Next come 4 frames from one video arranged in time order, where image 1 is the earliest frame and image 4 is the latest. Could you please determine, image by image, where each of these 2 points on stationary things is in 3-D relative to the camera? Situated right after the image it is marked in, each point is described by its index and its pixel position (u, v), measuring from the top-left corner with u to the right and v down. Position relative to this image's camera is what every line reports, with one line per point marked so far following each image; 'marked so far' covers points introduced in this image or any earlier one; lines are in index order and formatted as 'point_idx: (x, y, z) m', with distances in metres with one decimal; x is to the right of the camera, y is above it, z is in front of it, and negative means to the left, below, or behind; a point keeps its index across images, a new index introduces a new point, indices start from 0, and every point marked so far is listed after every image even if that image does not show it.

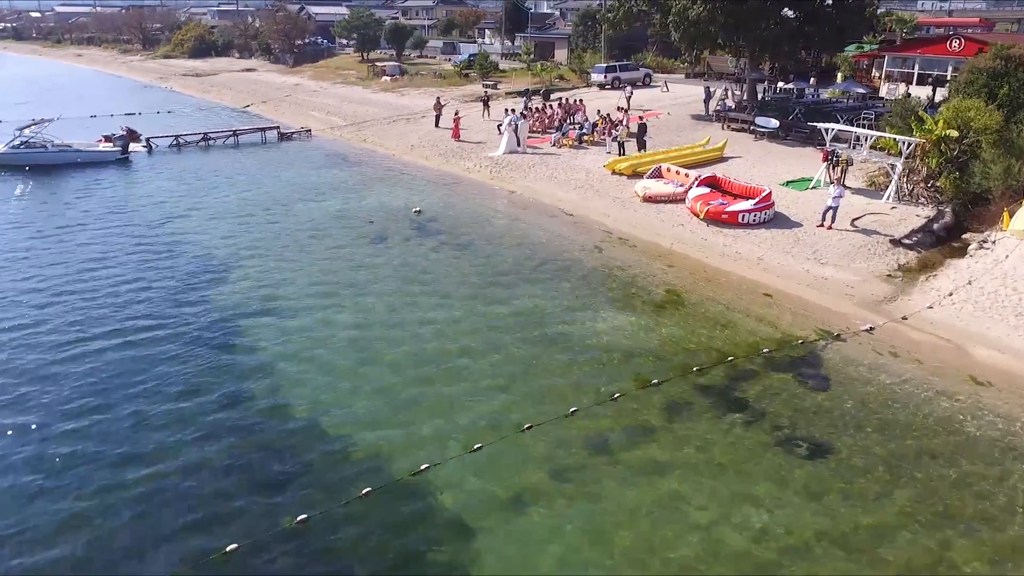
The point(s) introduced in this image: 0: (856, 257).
0: (+9.5, +0.9, +19.9) m
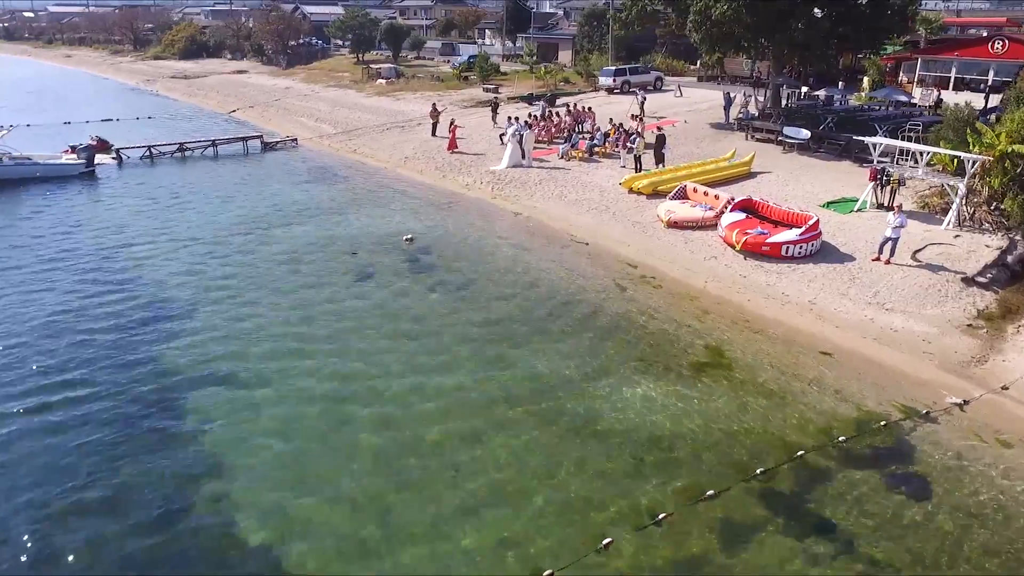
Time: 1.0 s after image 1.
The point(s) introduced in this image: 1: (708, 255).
0: (+9.6, -0.3, +16.8) m
1: (+5.4, +1.0, +19.9) m
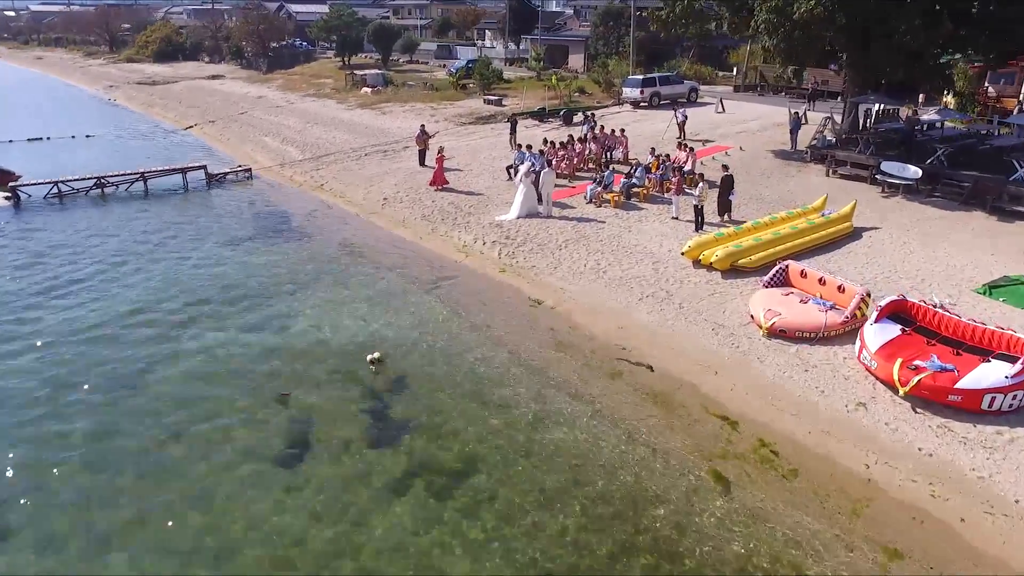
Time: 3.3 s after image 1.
0: (+10.1, -3.1, +9.2) m
1: (+5.8, -1.9, +12.3) m
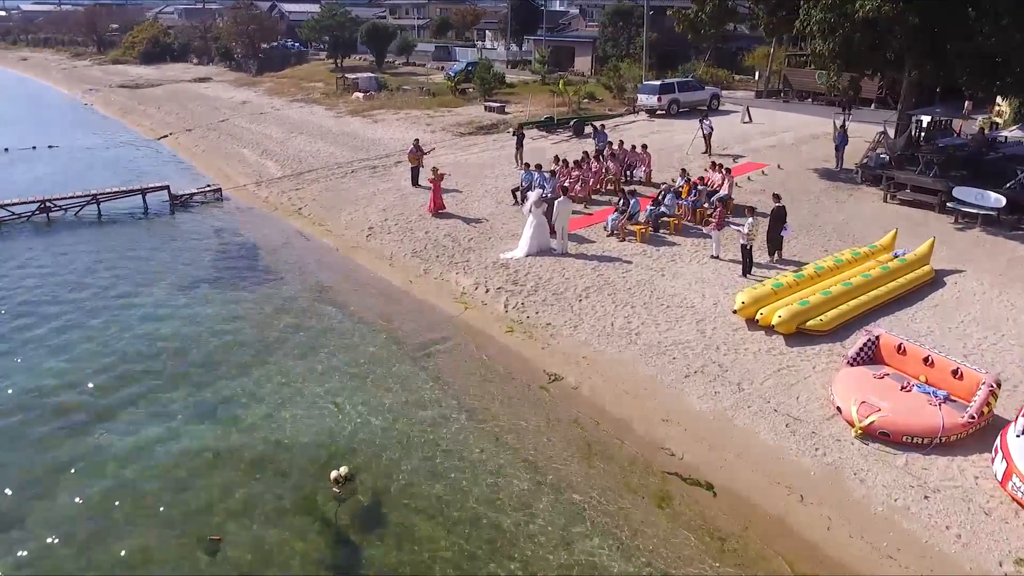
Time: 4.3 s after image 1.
0: (+10.3, -4.5, +5.7) m
1: (+6.0, -3.2, +8.8) m
